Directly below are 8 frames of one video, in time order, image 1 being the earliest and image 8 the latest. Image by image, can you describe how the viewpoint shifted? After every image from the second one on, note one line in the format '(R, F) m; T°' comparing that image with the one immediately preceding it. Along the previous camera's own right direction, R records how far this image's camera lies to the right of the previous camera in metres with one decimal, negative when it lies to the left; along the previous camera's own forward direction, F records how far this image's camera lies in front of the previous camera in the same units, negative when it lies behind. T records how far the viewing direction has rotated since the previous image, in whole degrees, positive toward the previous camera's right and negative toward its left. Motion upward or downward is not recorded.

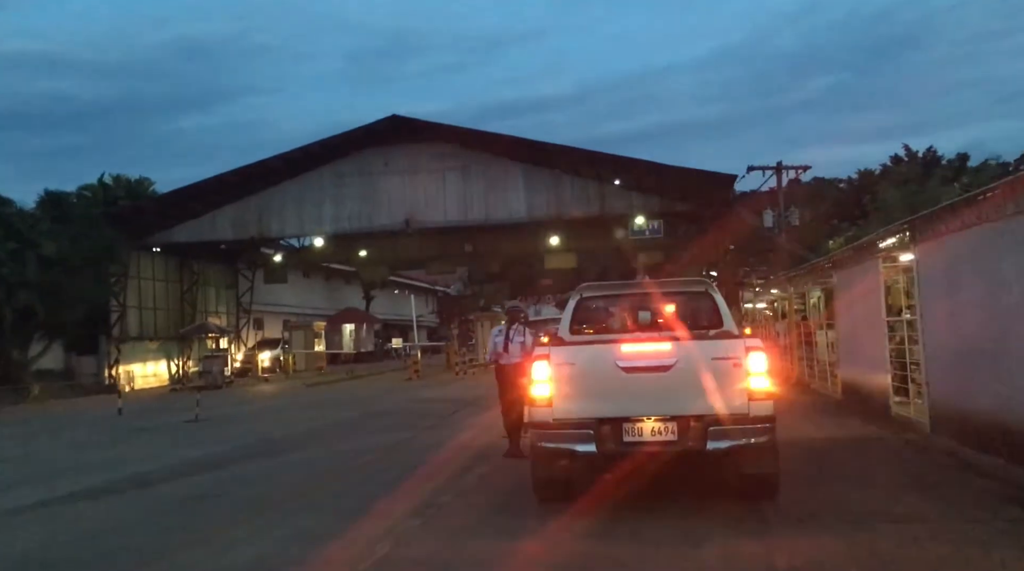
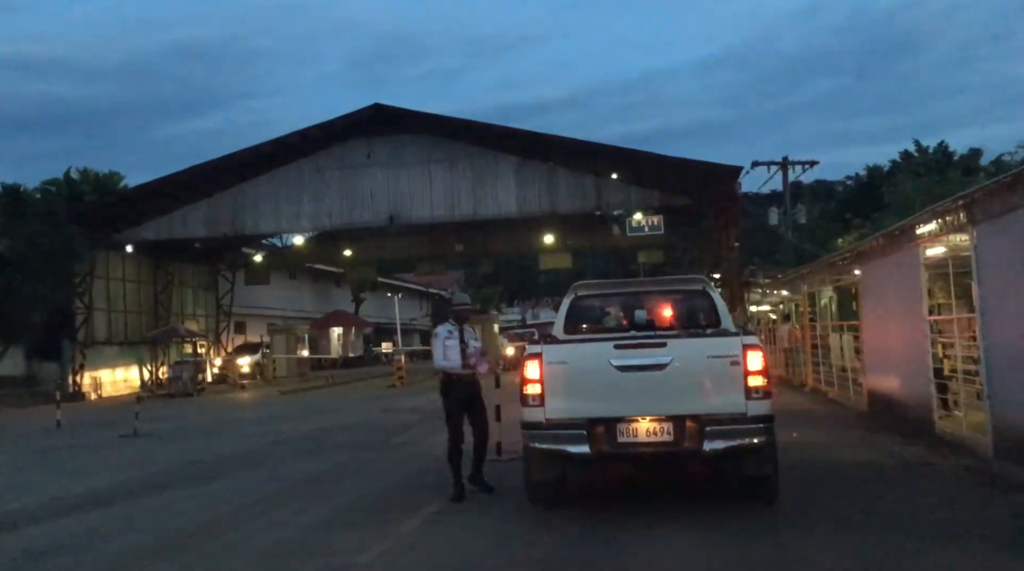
(+0.3, +2.1) m; 0°
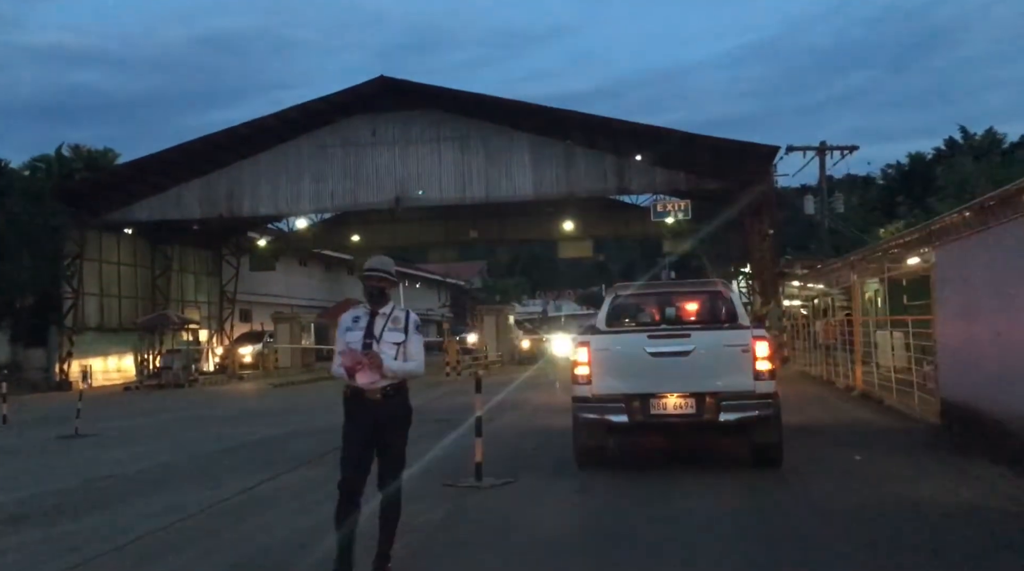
(+0.3, +2.4) m; -1°
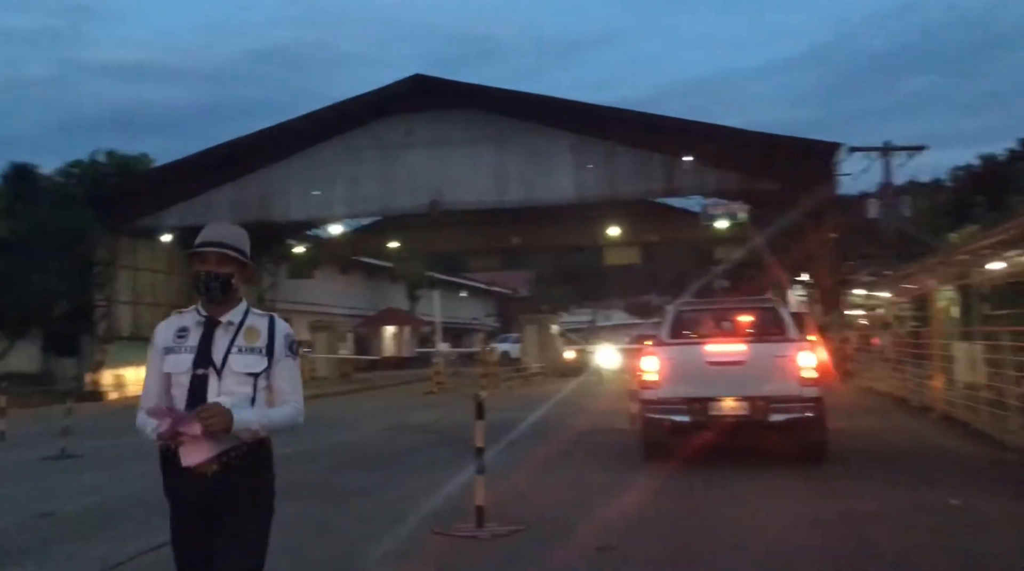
(+0.3, +1.5) m; -3°
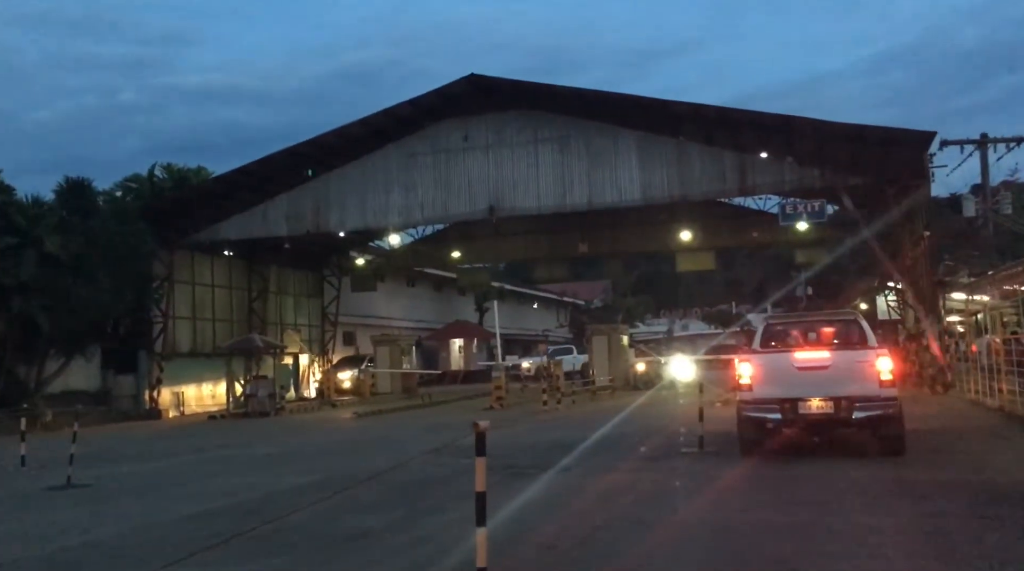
(+0.4, +1.5) m; -5°
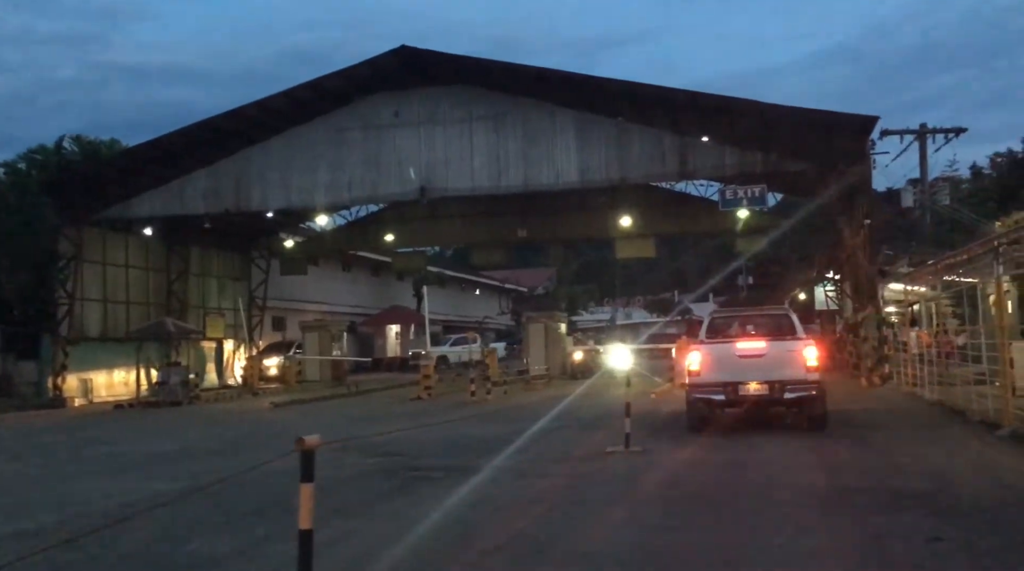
(+0.5, +1.2) m; +3°
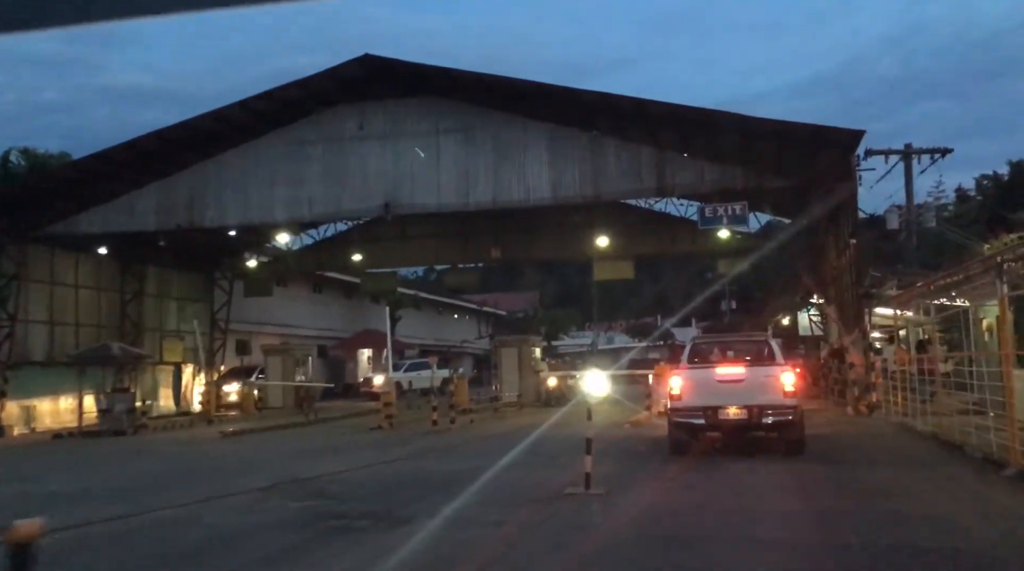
(+0.4, +1.4) m; +1°
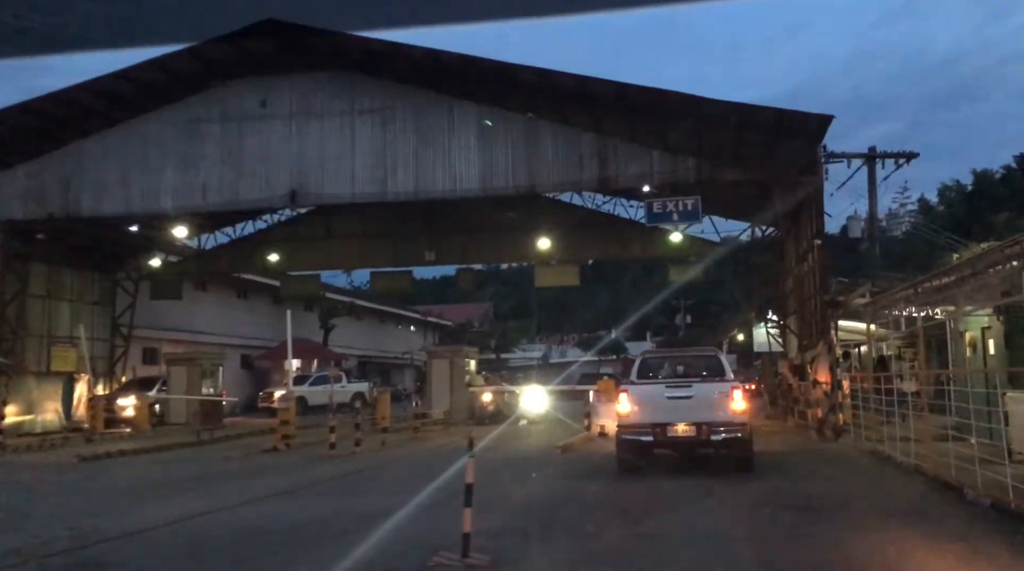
(+0.8, +3.0) m; +2°
